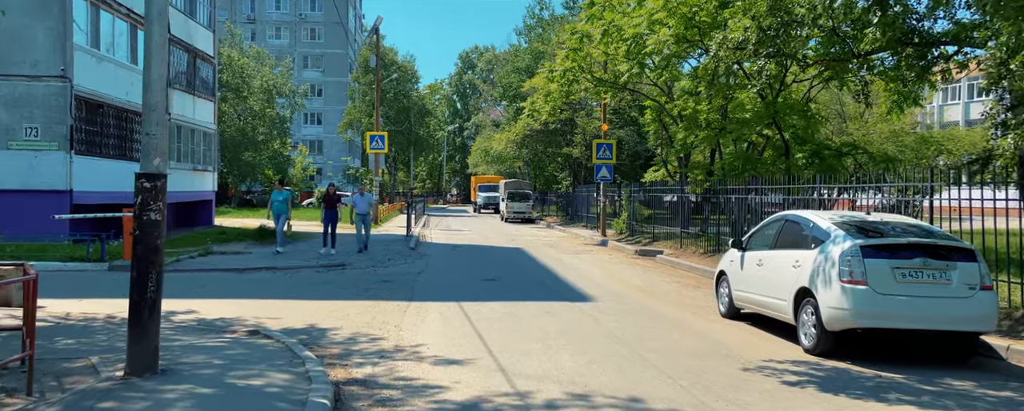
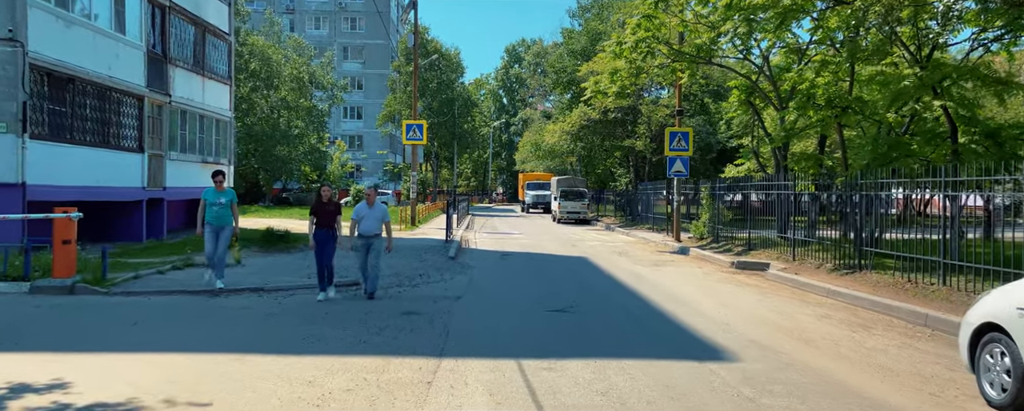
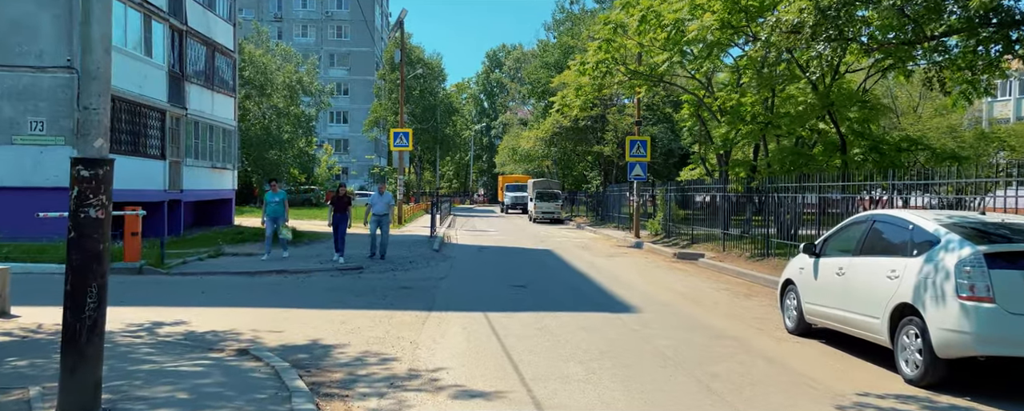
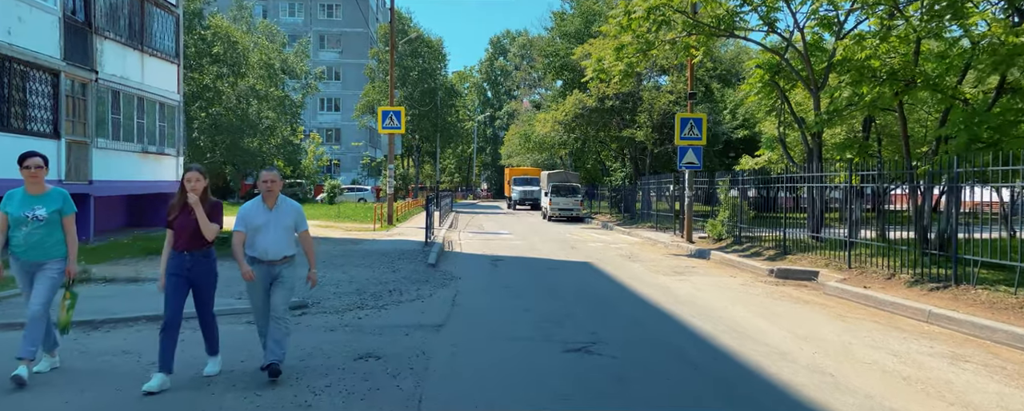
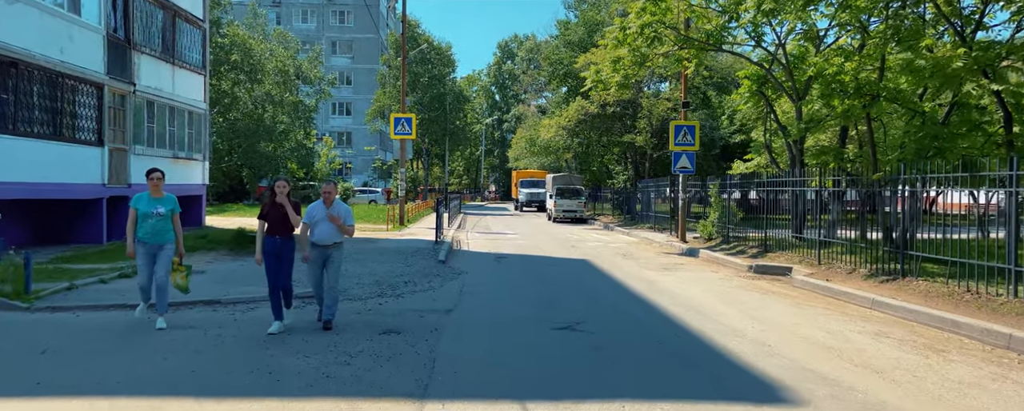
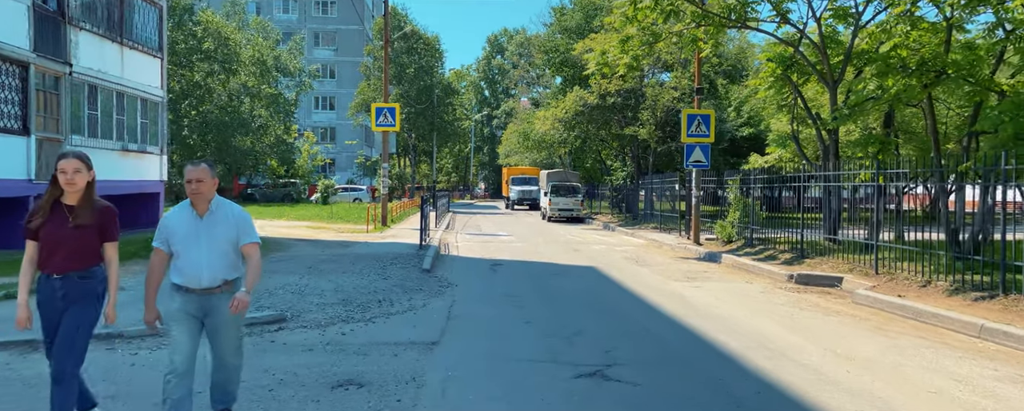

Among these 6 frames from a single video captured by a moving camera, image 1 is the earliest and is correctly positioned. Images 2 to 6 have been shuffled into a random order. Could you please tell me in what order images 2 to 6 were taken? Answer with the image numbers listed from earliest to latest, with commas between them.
3, 2, 5, 4, 6
